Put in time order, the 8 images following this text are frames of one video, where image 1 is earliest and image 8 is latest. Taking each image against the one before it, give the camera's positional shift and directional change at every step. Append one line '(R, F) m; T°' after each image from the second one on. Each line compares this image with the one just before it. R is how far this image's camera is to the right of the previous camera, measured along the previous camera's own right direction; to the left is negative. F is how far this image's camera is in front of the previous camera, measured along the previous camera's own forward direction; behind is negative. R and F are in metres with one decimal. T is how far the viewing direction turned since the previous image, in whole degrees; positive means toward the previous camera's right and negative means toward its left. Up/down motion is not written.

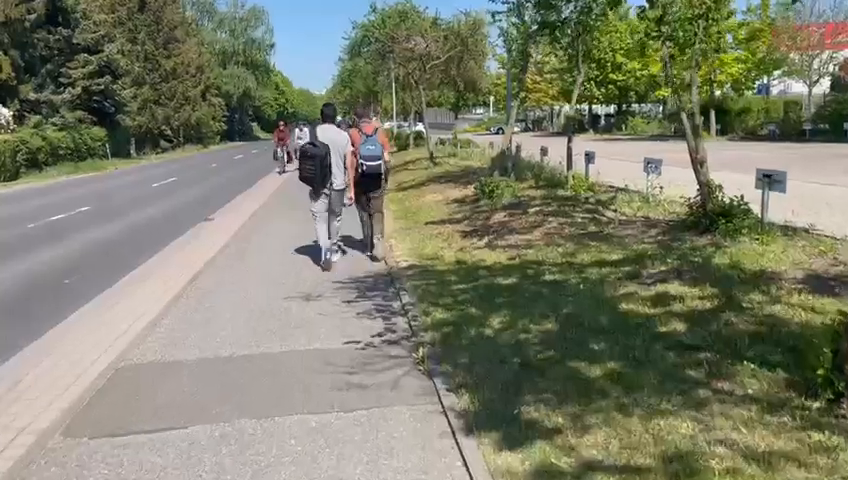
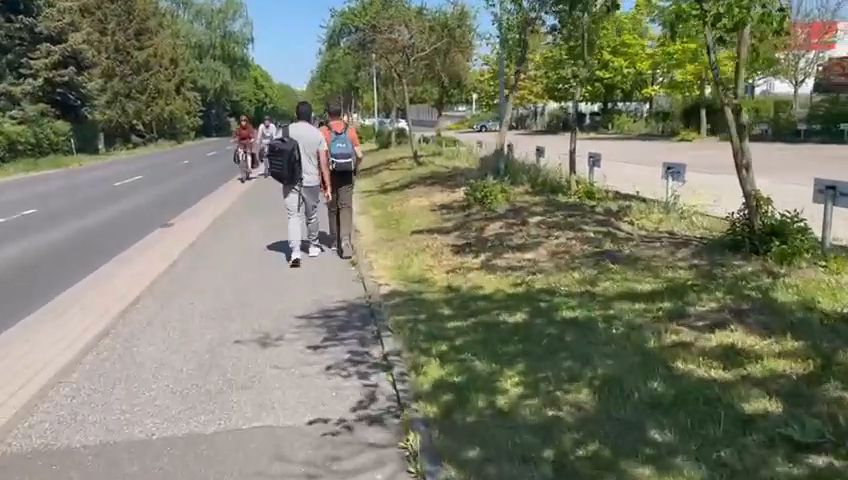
(-0.1, +1.7) m; +2°
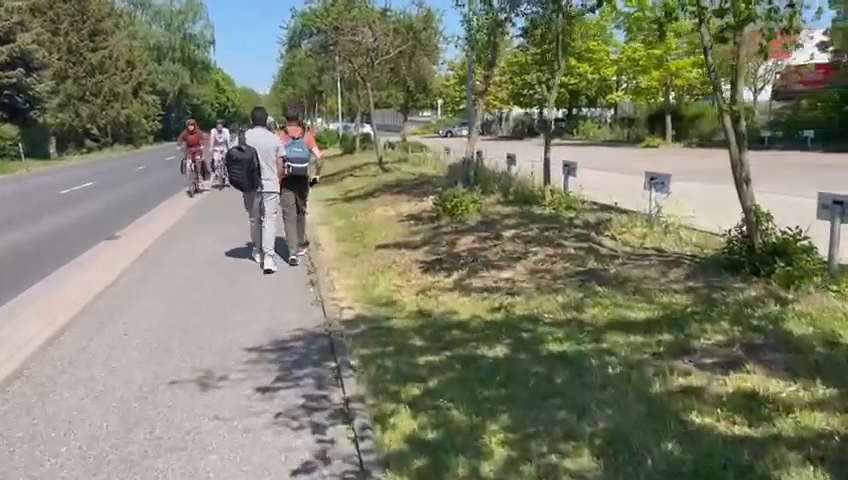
(0.0, +0.8) m; +3°
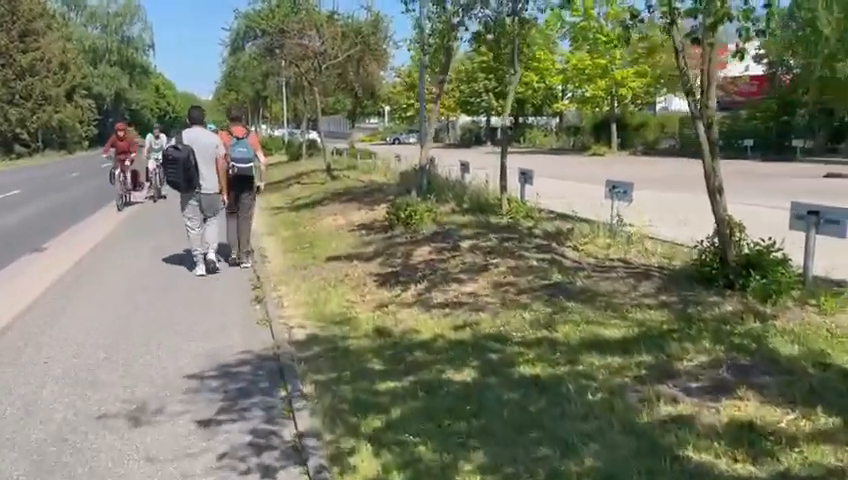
(-0.1, +0.5) m; +4°
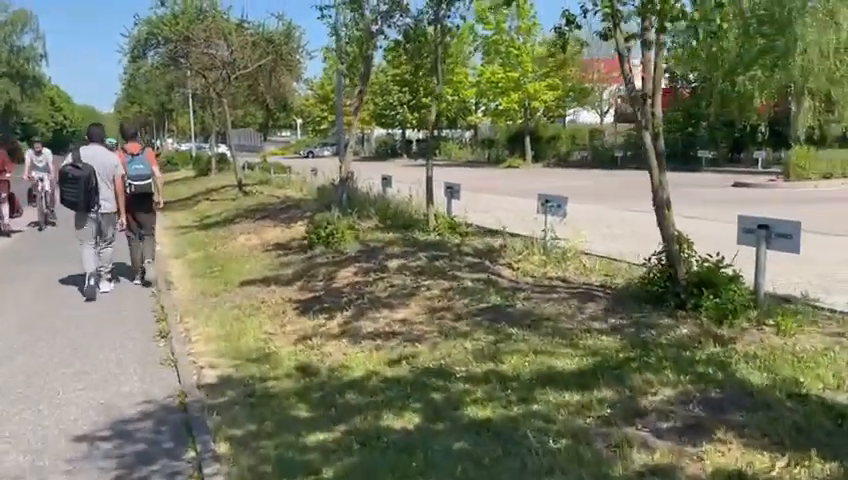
(-0.1, +0.7) m; +7°
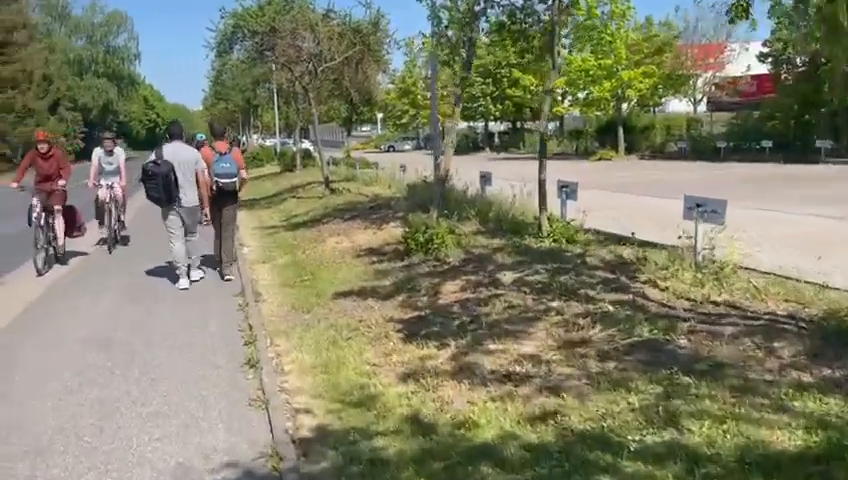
(-0.5, +1.2) m; -6°
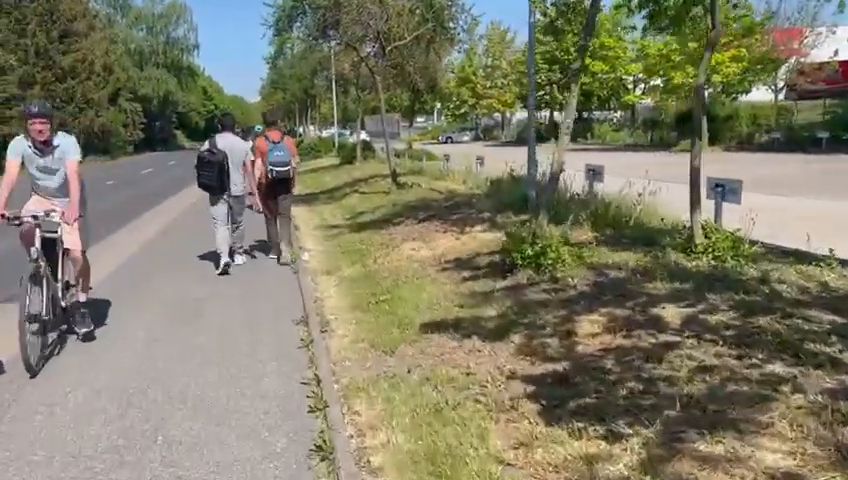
(-0.7, +2.2) m; -4°
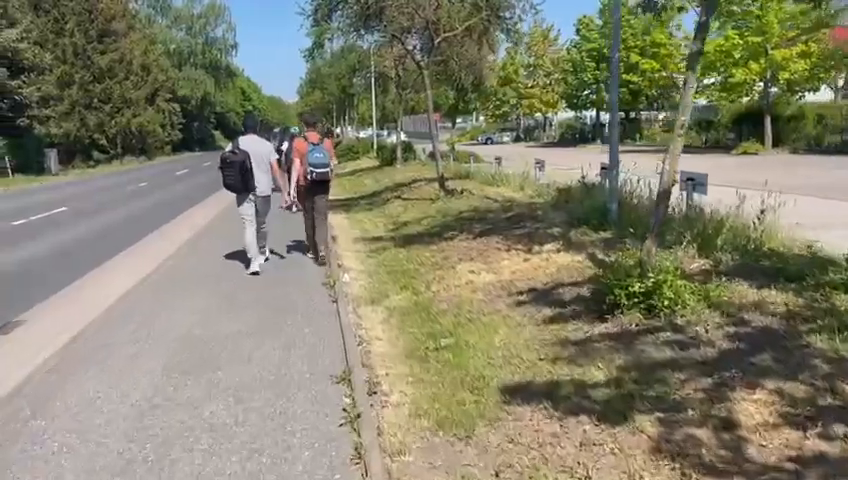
(-0.4, +1.7) m; -3°
